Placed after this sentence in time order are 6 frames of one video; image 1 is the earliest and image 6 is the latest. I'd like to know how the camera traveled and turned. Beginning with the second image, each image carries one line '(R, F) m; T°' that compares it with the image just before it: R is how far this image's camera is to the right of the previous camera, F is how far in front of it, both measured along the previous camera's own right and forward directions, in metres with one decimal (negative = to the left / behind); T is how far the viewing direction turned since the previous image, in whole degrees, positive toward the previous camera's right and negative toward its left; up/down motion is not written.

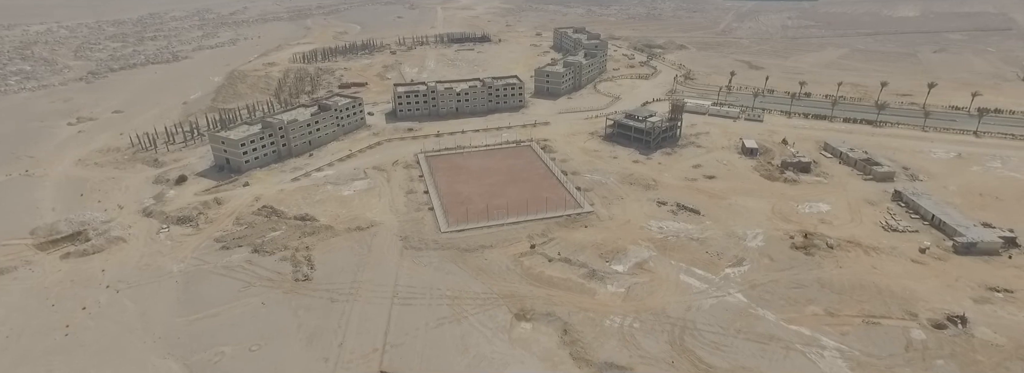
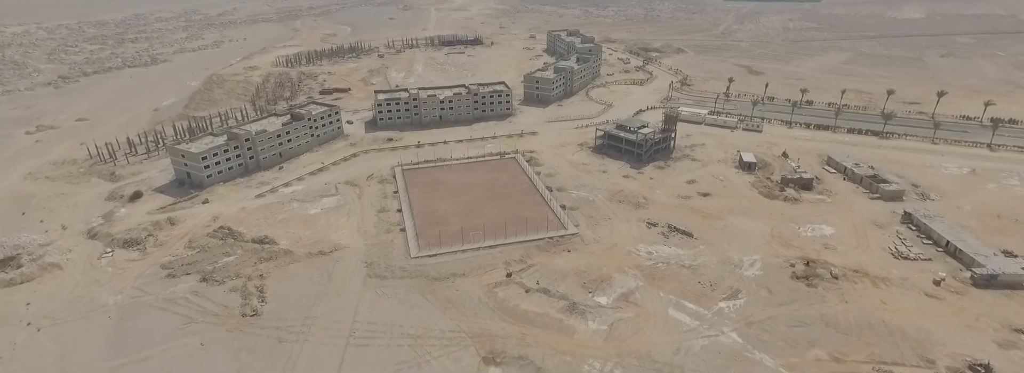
(+2.7, +4.3) m; 0°
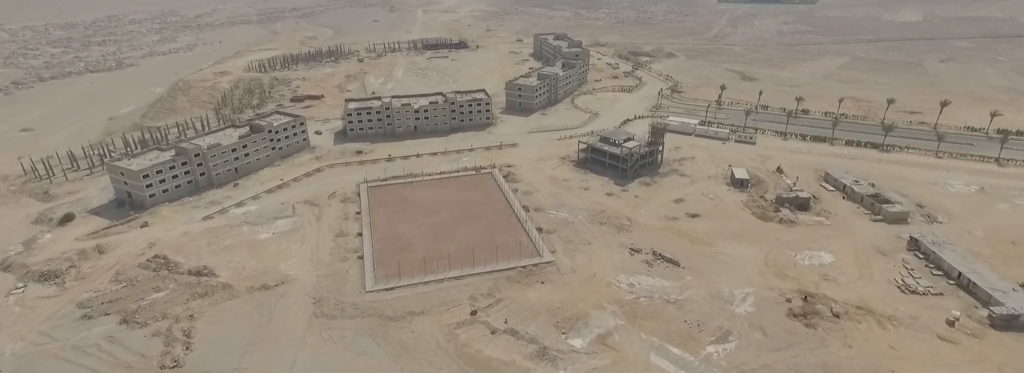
(+2.9, +4.9) m; +1°
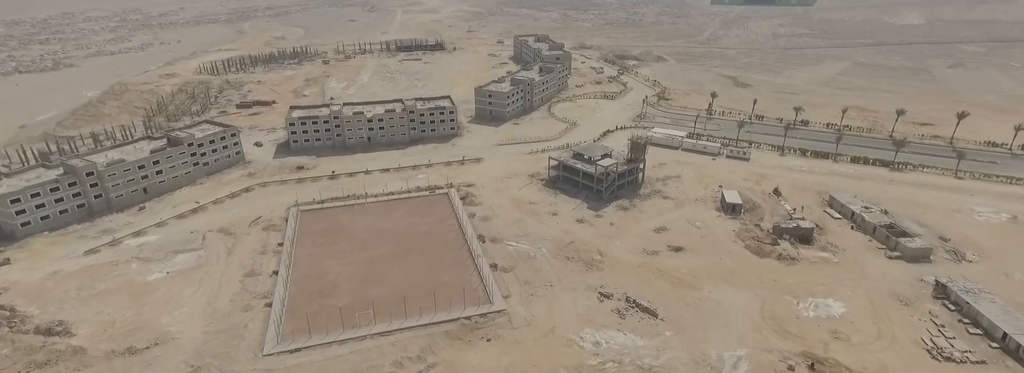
(+4.6, +8.7) m; +1°
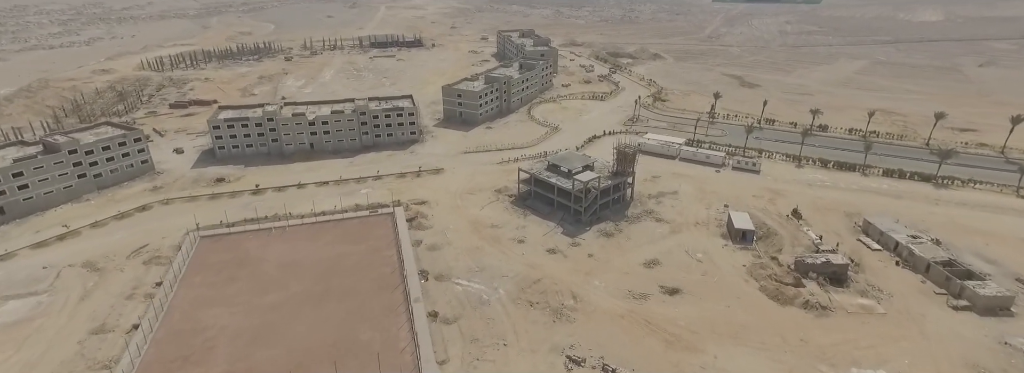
(+4.2, +10.7) m; 0°
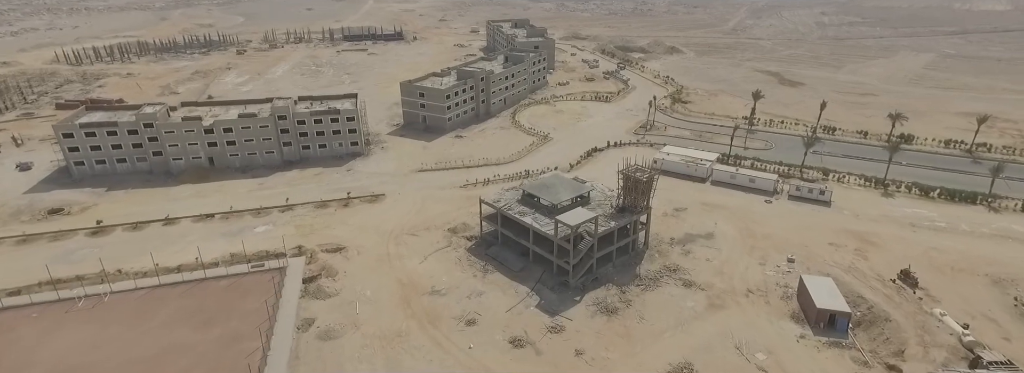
(+3.9, +16.3) m; -1°
